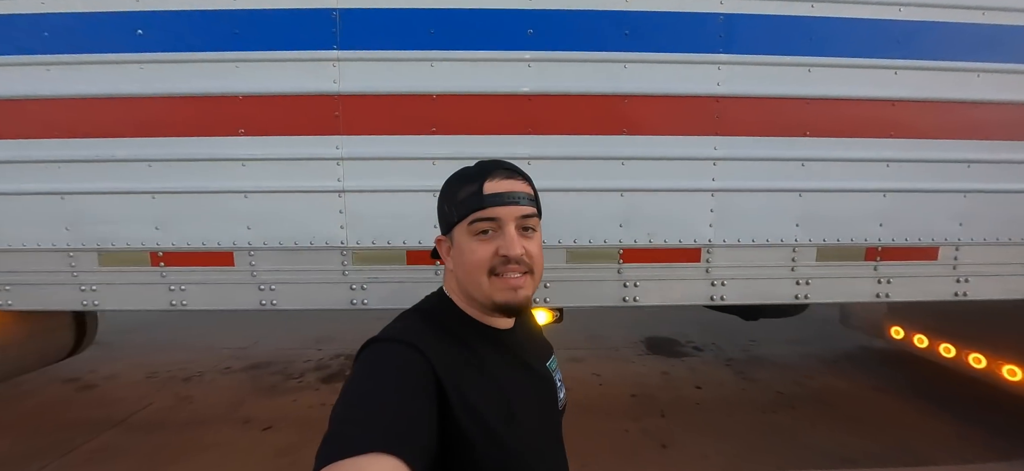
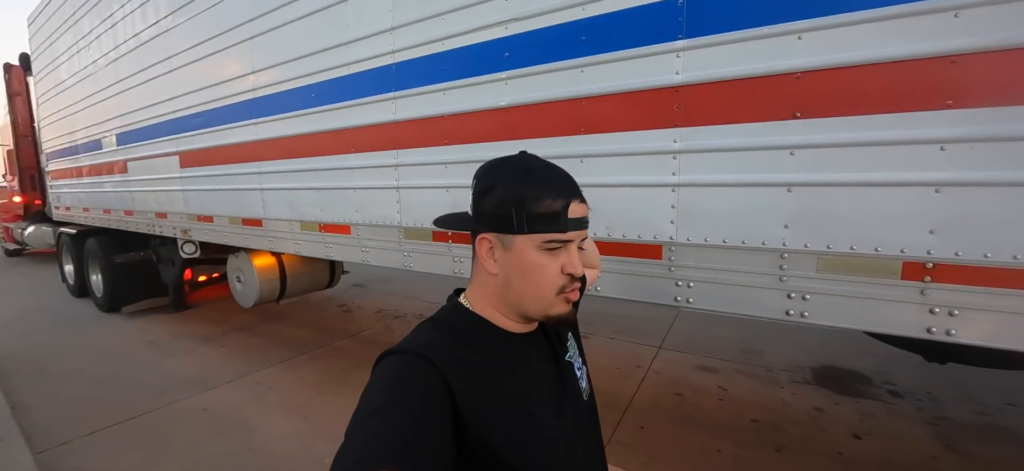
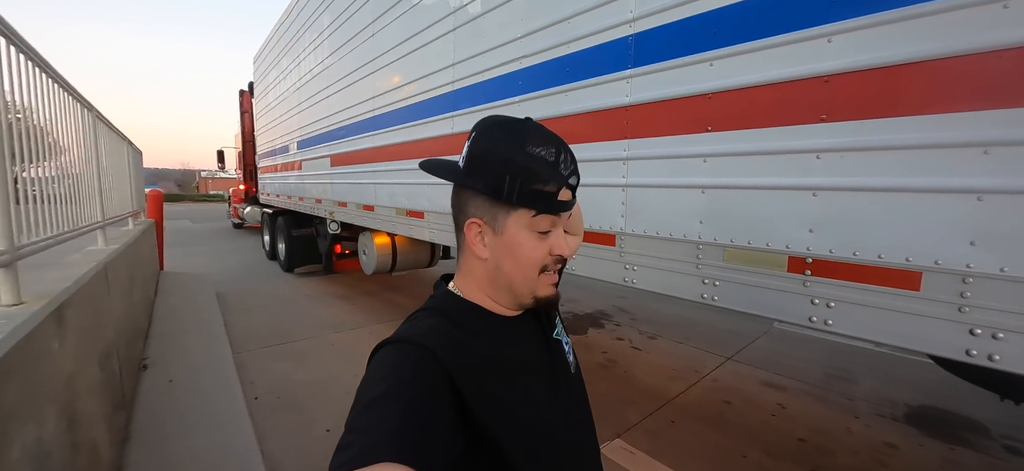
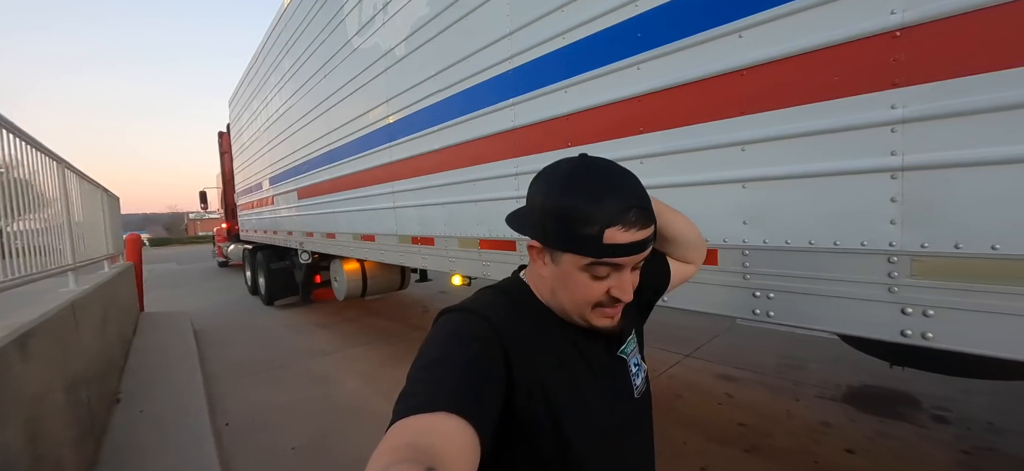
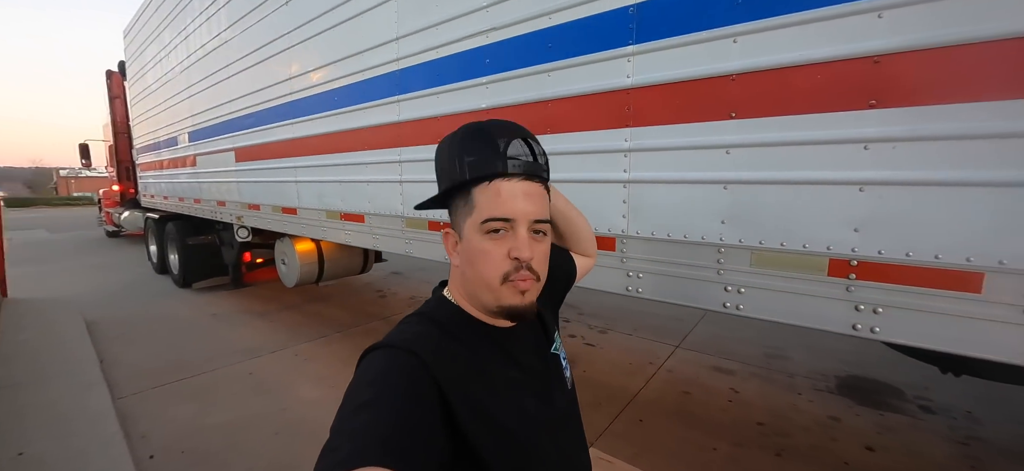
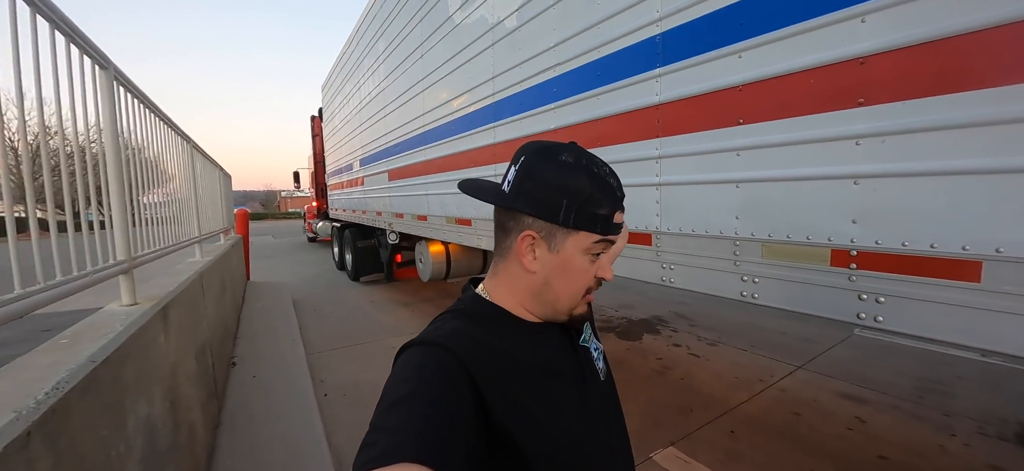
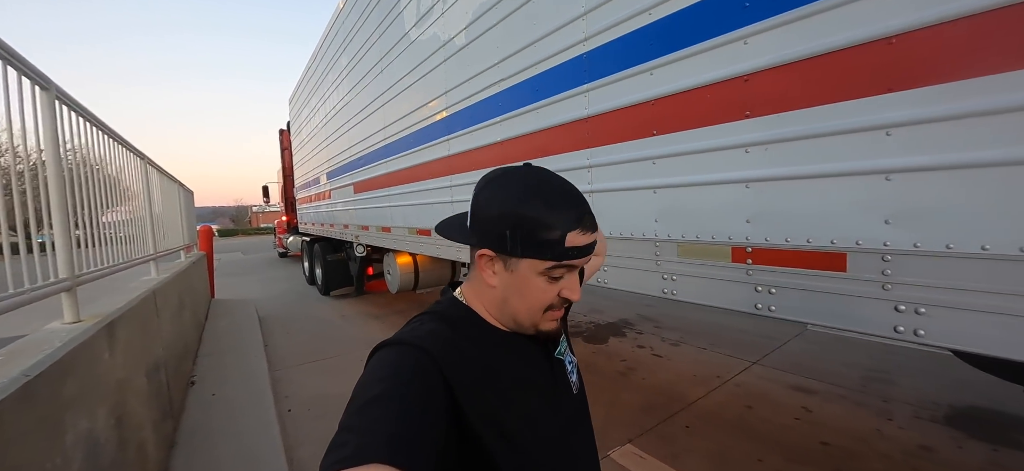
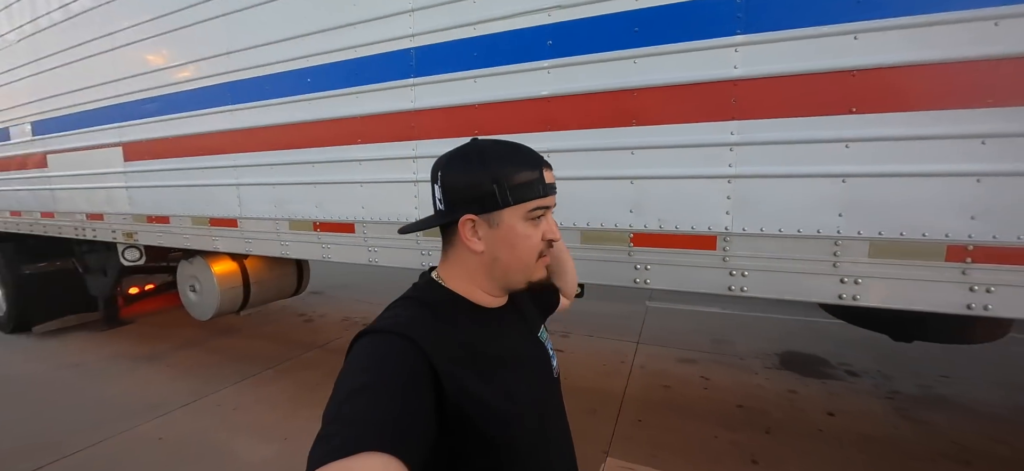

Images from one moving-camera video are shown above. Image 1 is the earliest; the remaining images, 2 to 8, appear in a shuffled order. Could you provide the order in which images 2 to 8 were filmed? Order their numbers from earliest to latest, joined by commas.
8, 2, 5, 3, 6, 7, 4
